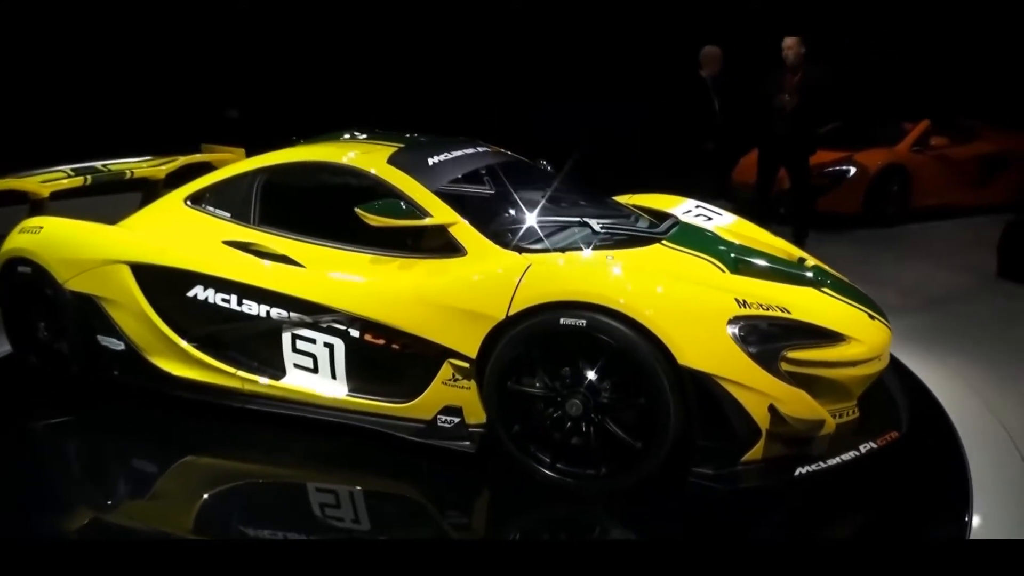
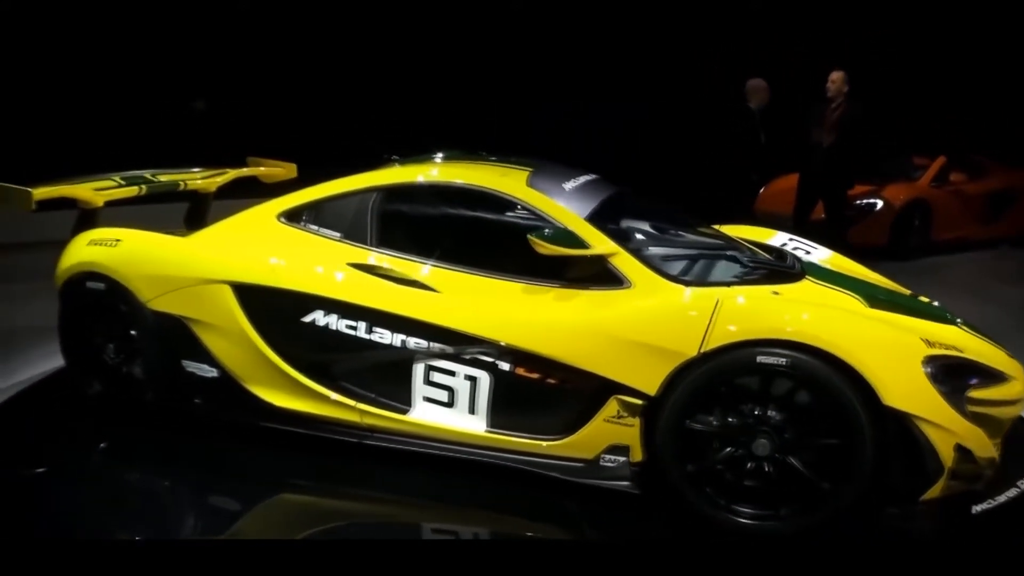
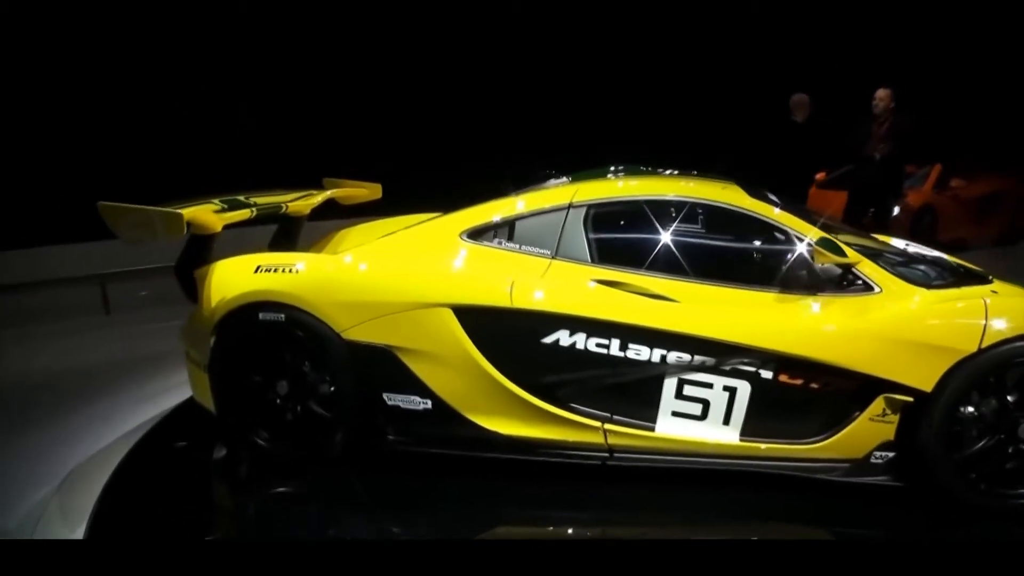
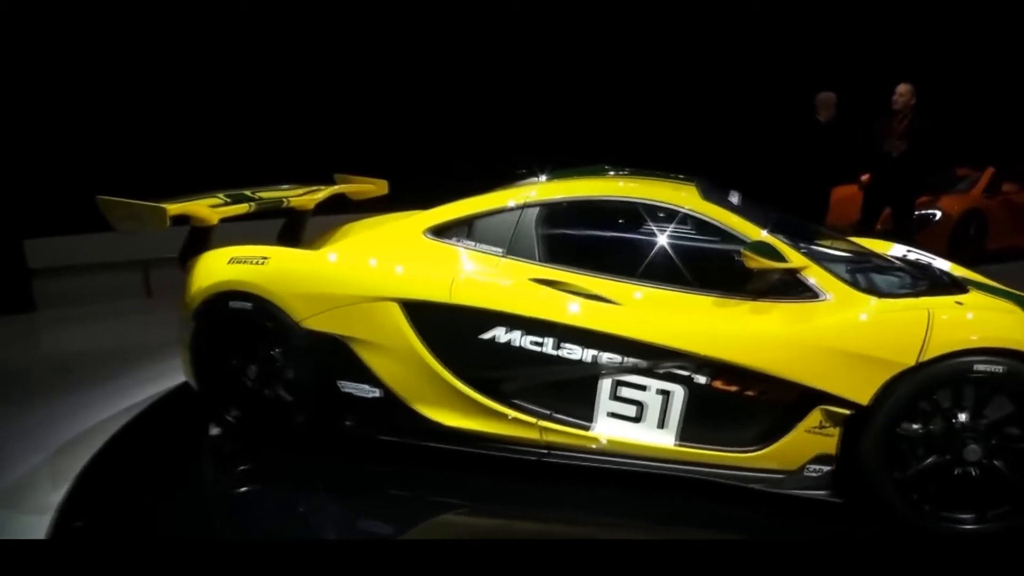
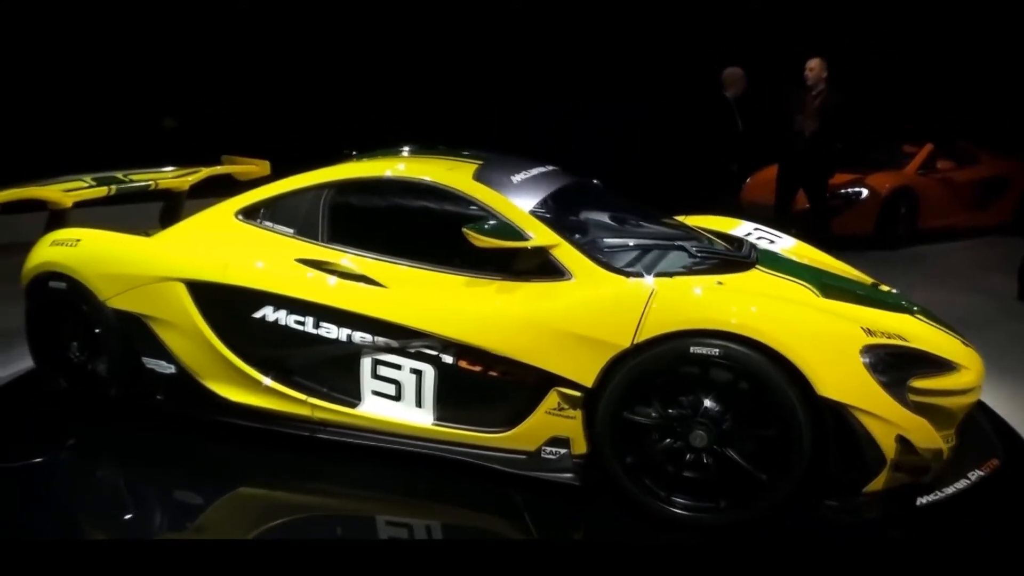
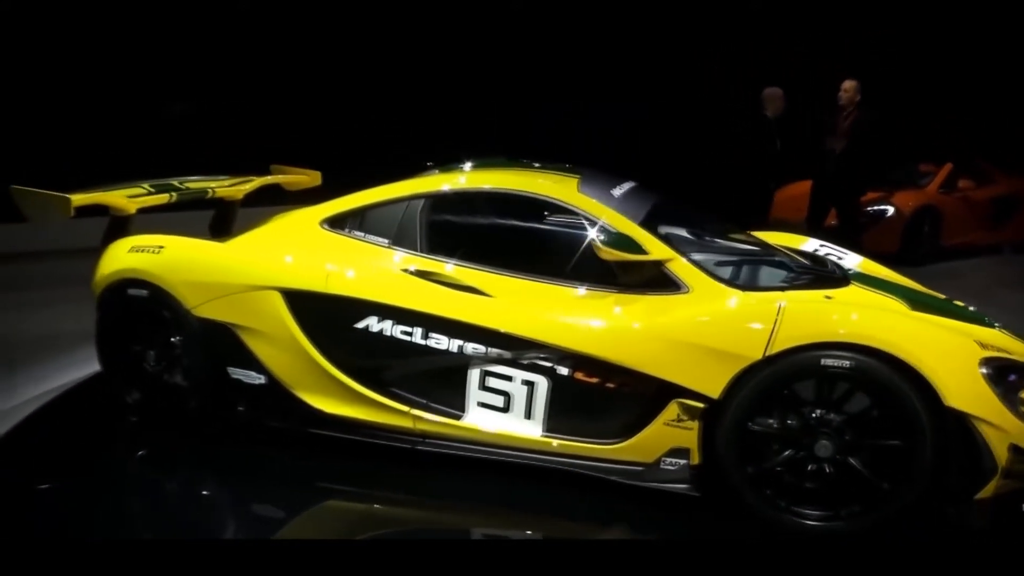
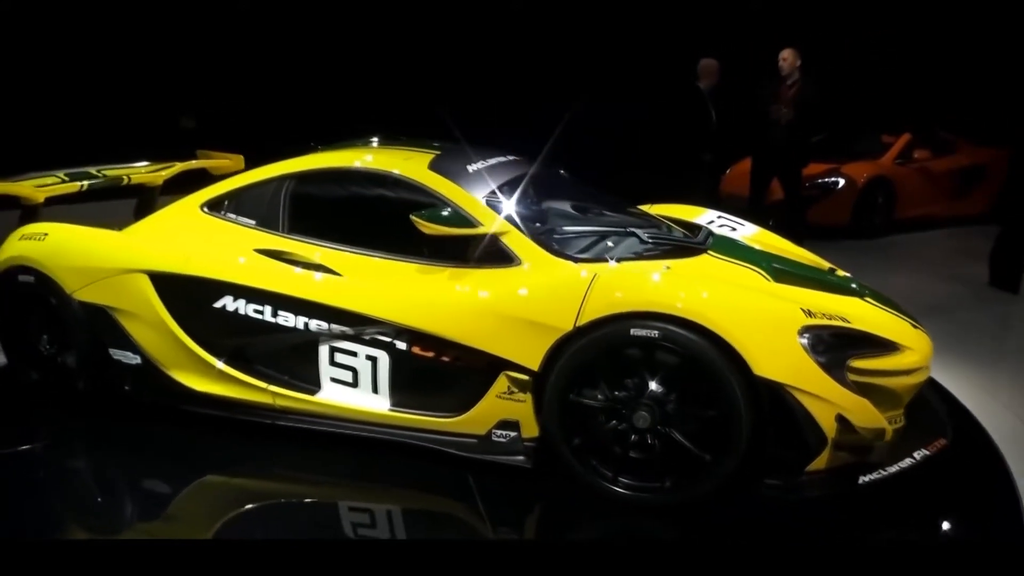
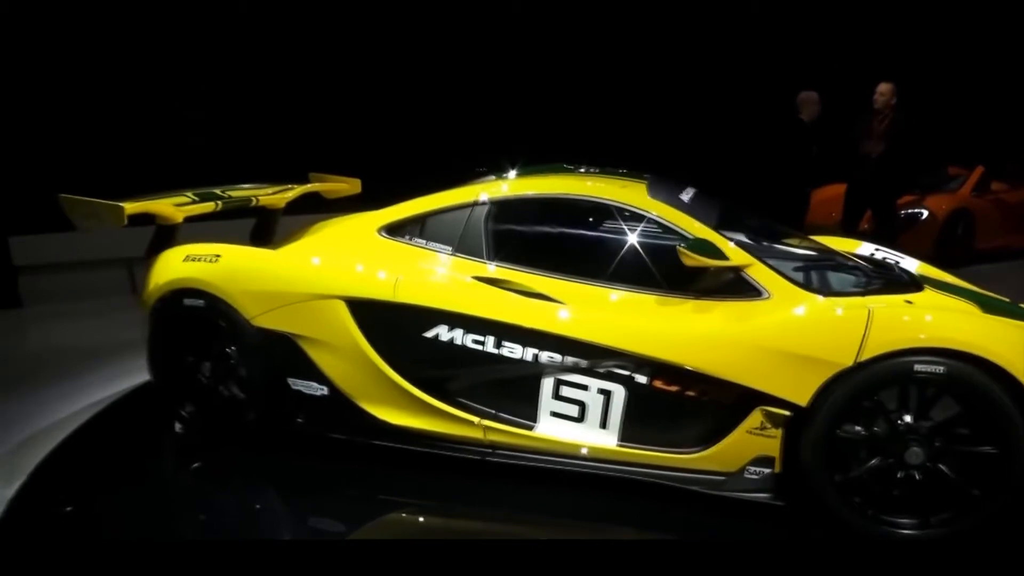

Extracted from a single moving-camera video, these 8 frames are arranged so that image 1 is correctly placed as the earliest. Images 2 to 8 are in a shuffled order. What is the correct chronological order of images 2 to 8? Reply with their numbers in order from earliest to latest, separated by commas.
7, 5, 2, 6, 8, 4, 3
